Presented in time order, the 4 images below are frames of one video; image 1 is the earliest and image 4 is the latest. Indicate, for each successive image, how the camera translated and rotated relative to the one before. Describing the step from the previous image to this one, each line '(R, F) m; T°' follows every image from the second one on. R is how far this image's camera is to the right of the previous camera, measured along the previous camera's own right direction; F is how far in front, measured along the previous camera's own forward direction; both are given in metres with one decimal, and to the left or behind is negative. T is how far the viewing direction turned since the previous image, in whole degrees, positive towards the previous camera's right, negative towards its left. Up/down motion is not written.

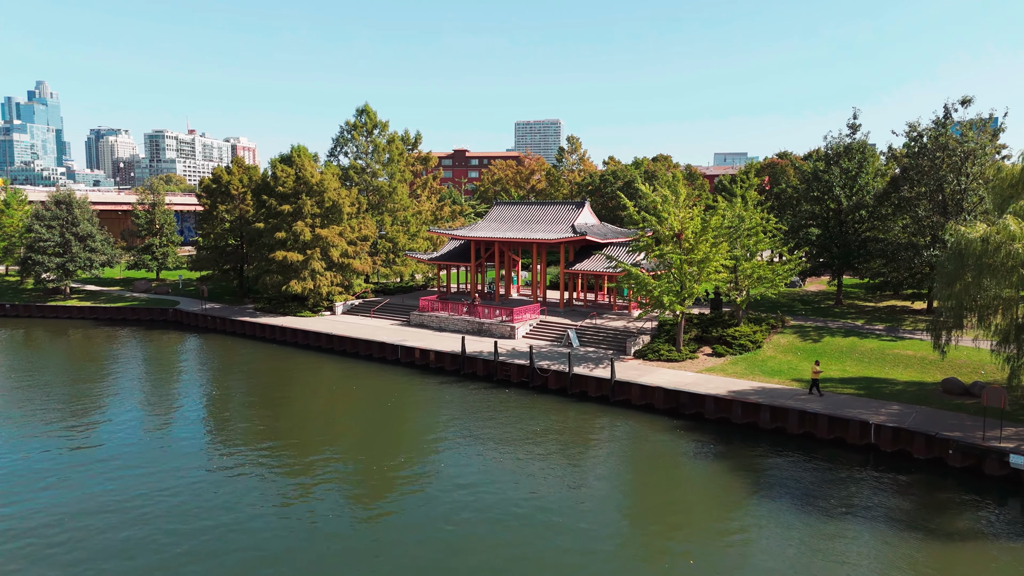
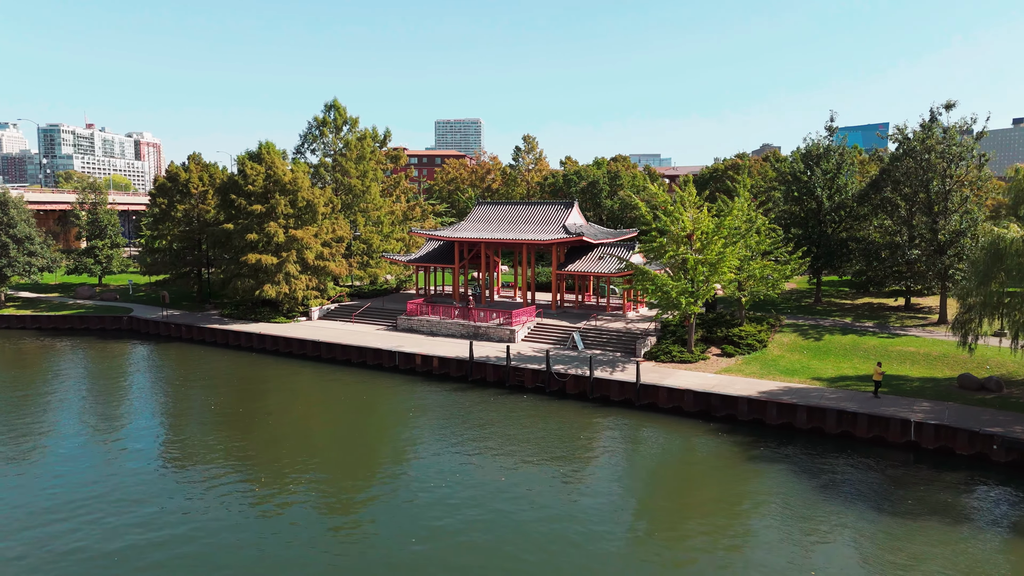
(-4.1, +1.3) m; +6°
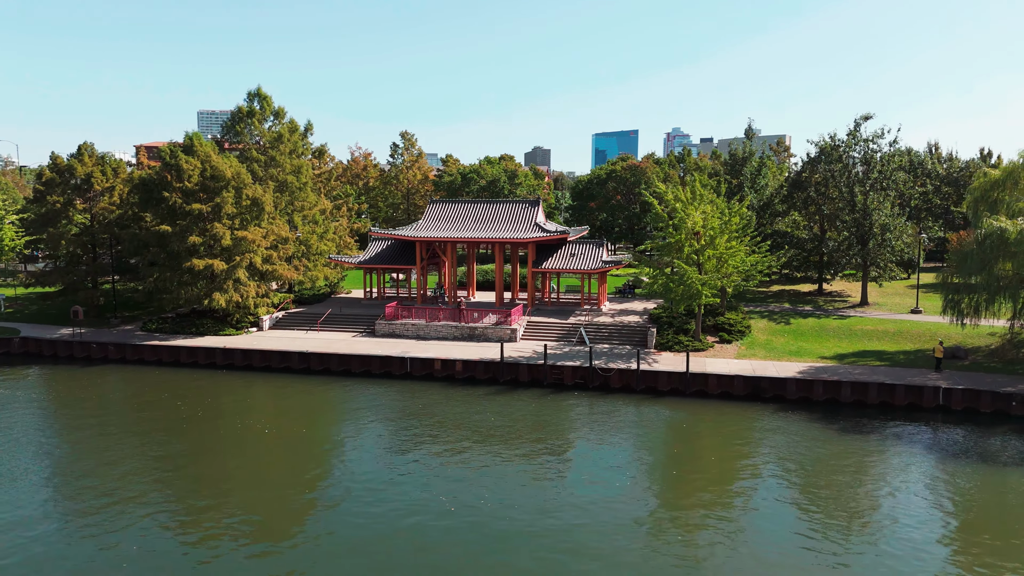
(-11.0, +1.9) m; +17°
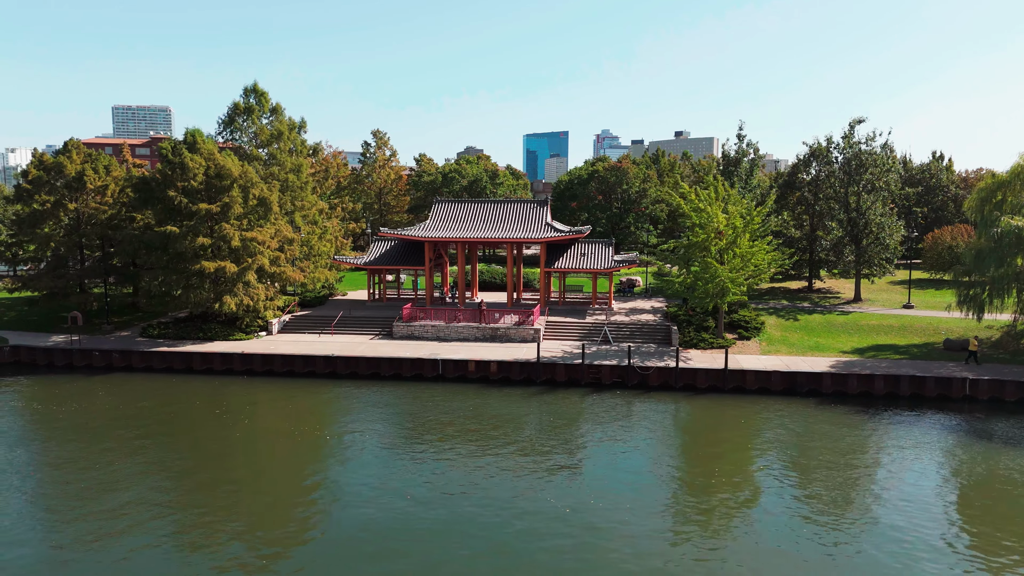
(-4.7, +0.3) m; +5°
